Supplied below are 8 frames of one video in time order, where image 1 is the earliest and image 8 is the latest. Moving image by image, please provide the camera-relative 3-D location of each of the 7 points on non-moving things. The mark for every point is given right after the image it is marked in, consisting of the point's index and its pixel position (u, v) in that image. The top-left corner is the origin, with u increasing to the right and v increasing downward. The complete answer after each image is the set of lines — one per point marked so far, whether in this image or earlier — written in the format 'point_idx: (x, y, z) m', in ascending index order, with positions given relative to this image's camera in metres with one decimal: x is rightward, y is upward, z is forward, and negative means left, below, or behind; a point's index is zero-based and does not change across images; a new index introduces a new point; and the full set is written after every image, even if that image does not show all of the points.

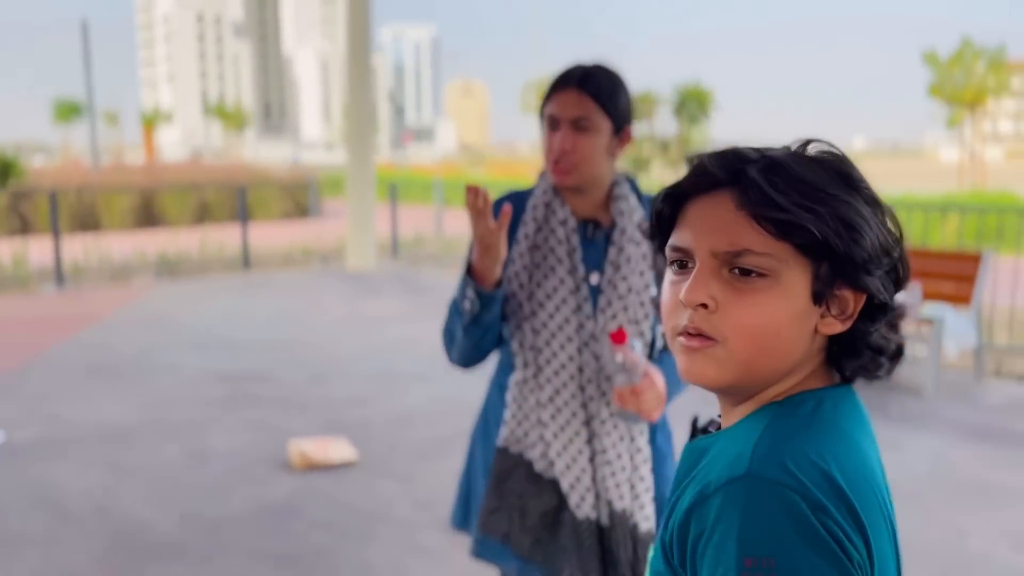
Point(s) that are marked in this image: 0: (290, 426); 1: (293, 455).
0: (-1.2, -0.7, +4.7) m
1: (-1.0, -0.8, +4.2) m
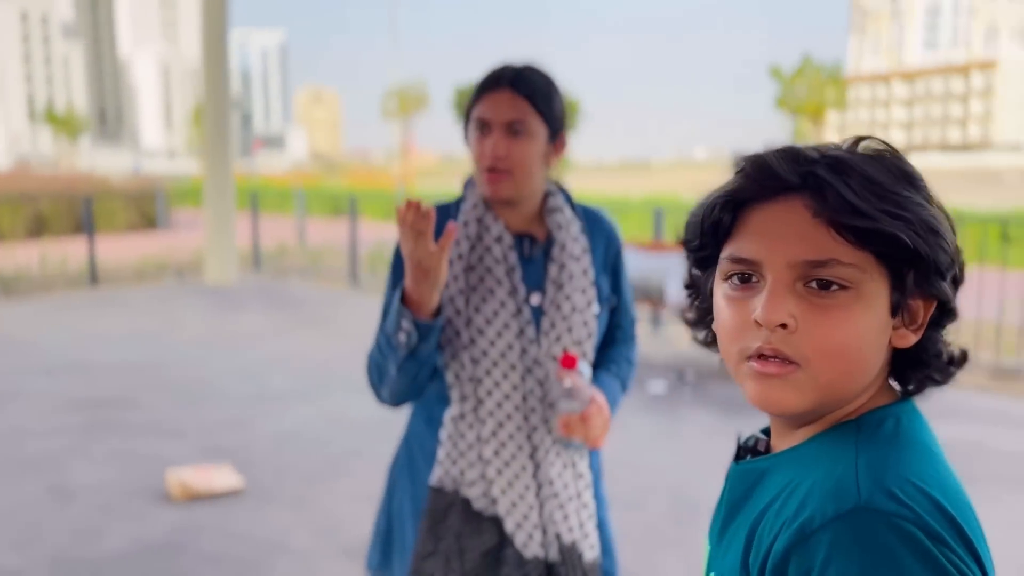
0: (-1.7, -0.8, +4.3) m
1: (-1.5, -0.9, +3.9) m
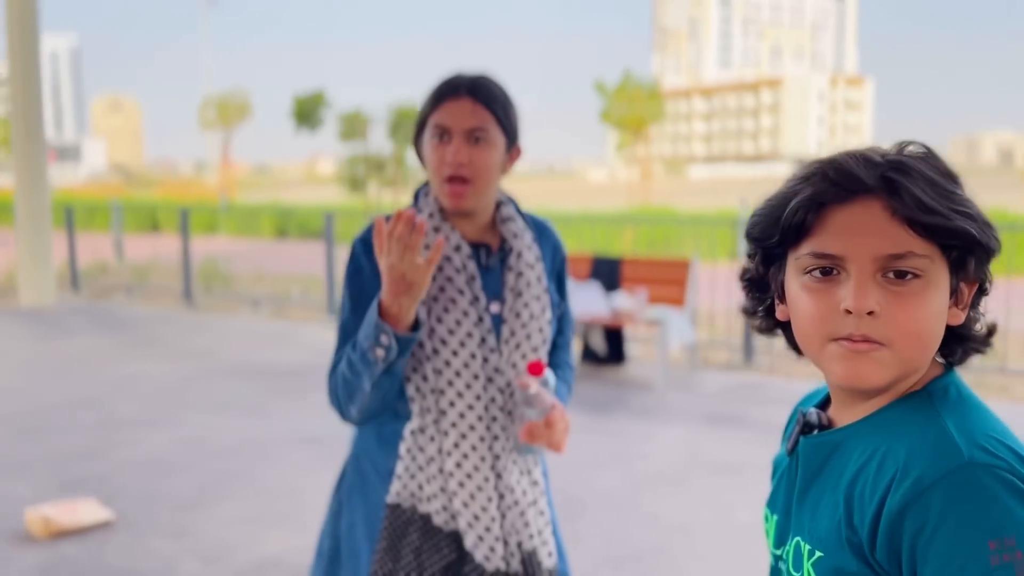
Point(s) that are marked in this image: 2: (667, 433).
0: (-2.2, -0.9, +3.9) m
1: (-1.9, -1.0, +3.6) m
2: (+0.8, -0.8, +4.7) m
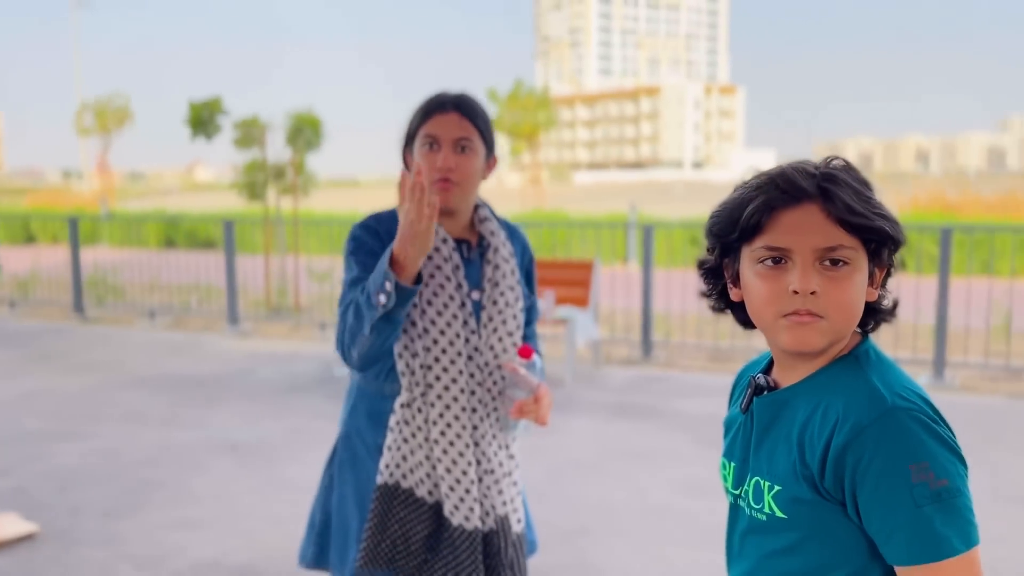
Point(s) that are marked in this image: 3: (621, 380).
0: (-2.6, -1.0, +3.8) m
1: (-2.2, -1.0, +3.5) m
2: (+0.4, -0.8, +5.0) m
3: (+0.8, -0.6, +6.0) m
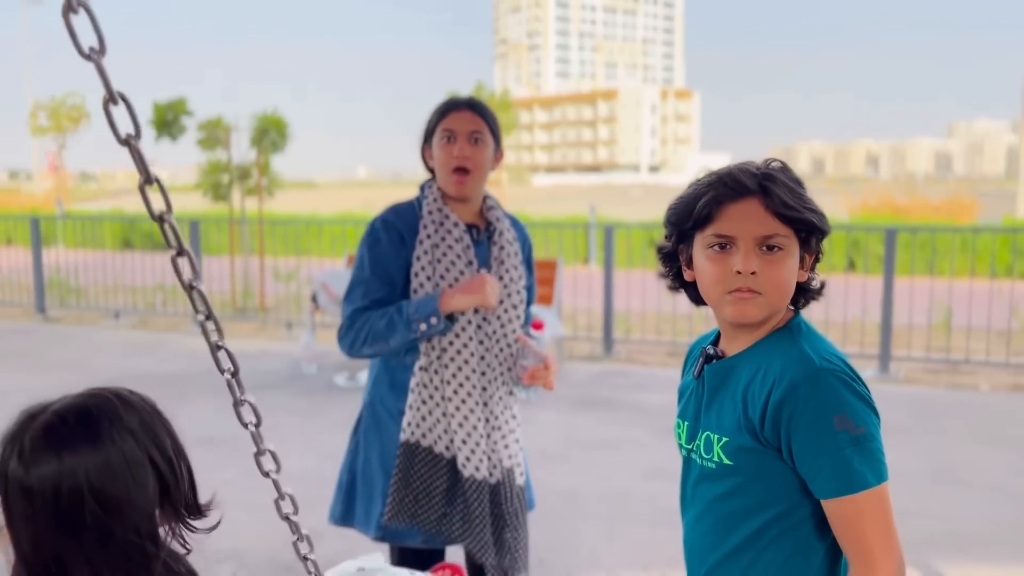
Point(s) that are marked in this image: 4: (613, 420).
0: (-2.7, -1.0, +3.9) m
1: (-2.3, -1.0, +3.6) m
2: (+0.2, -0.8, +5.2) m
3: (+0.5, -0.6, +6.2) m
4: (+0.6, -0.8, +5.1) m
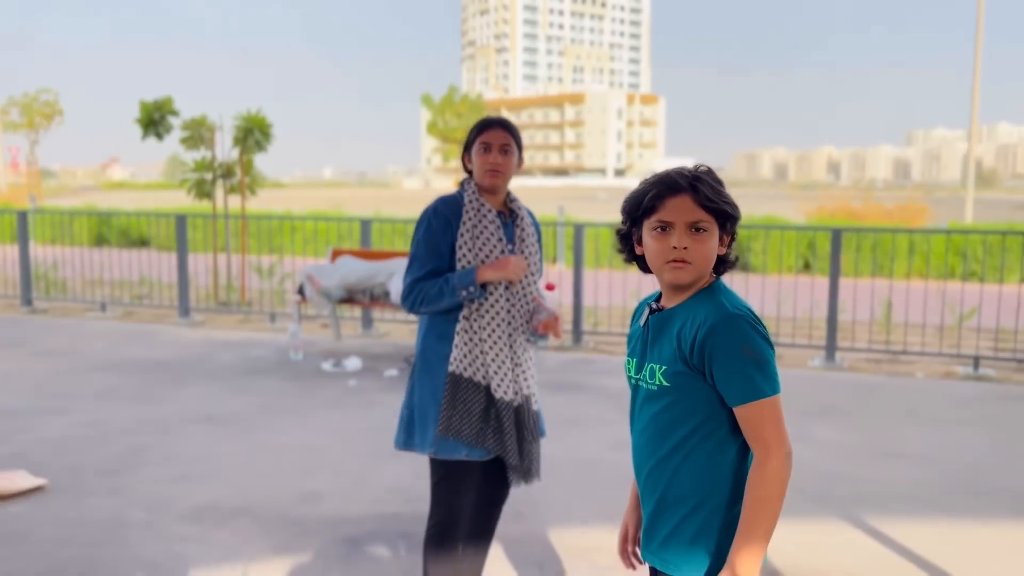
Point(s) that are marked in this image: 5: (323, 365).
0: (-2.8, -0.9, +4.3) m
1: (-2.4, -0.9, +4.0) m
2: (0.0, -0.7, +5.7) m
3: (+0.3, -0.6, +6.7) m
4: (+0.4, -0.7, +5.6) m
5: (-1.4, -0.6, +6.7) m
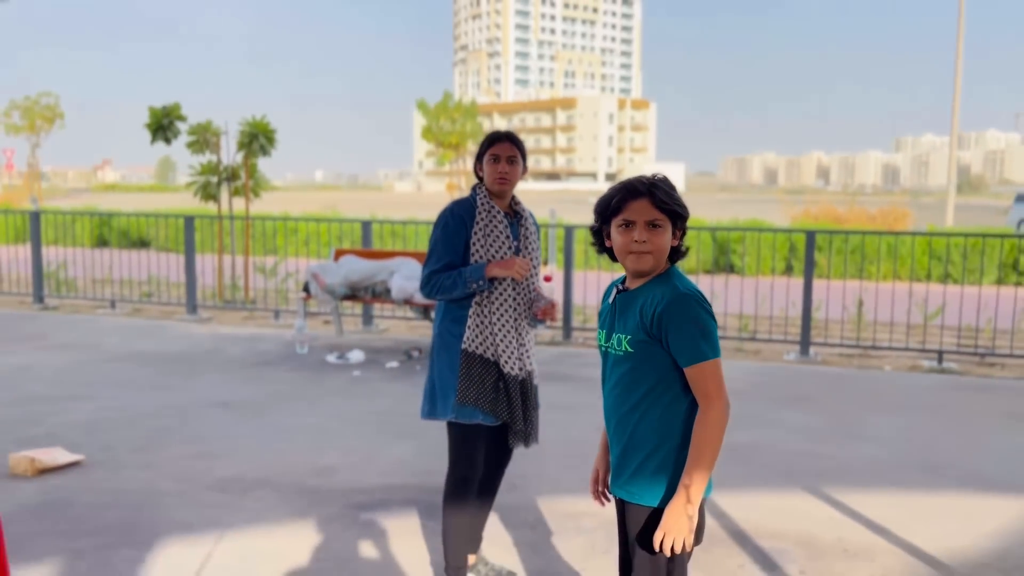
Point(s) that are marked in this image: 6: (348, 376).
0: (-2.8, -0.9, +4.7) m
1: (-2.5, -0.9, +4.4) m
2: (0.0, -0.7, +6.1) m
3: (+0.3, -0.5, +7.1) m
4: (+0.4, -0.7, +6.1) m
5: (-1.5, -0.6, +7.1) m
6: (-1.2, -0.7, +6.5) m
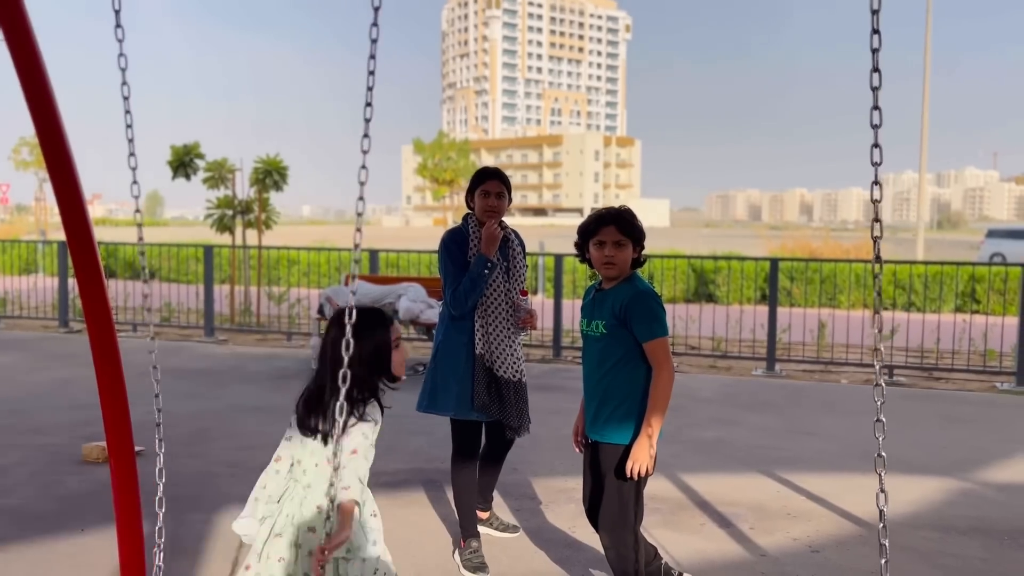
0: (-2.8, -0.9, +5.4) m
1: (-2.5, -1.0, +5.1) m
2: (0.0, -0.8, +6.9) m
3: (+0.2, -0.7, +7.9) m
4: (+0.4, -0.9, +6.8) m
5: (-1.5, -0.7, +7.9) m
6: (-1.2, -0.8, +7.3) m
